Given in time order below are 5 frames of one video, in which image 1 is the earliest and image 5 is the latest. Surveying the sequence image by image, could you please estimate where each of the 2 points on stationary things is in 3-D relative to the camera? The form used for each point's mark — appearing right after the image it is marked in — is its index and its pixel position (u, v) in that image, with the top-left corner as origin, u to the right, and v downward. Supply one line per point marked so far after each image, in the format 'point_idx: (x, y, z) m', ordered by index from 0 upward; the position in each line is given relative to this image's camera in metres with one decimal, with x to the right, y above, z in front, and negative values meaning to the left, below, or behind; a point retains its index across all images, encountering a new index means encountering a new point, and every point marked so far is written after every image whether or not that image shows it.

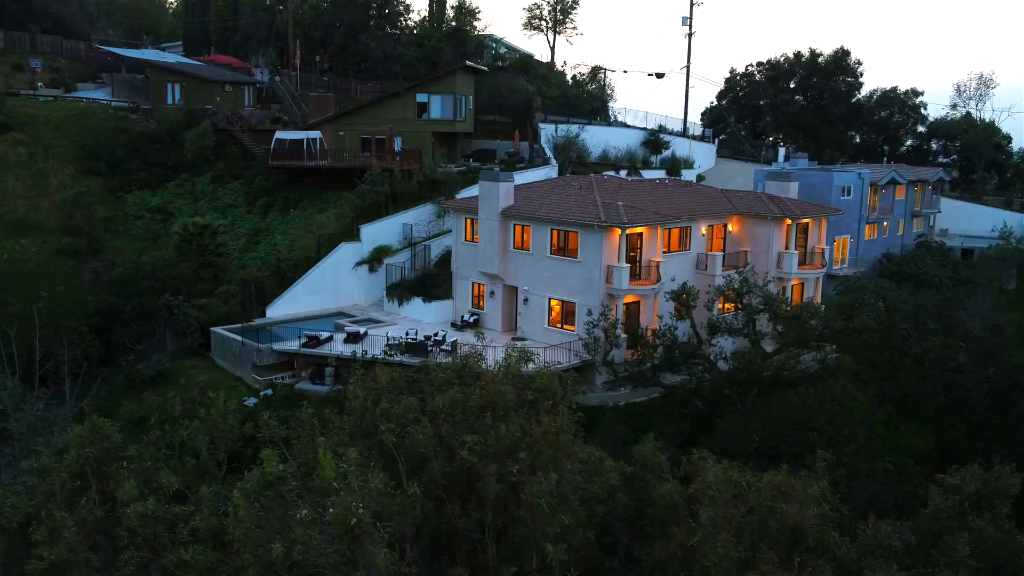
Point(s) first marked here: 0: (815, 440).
0: (+6.8, -3.4, +17.6) m
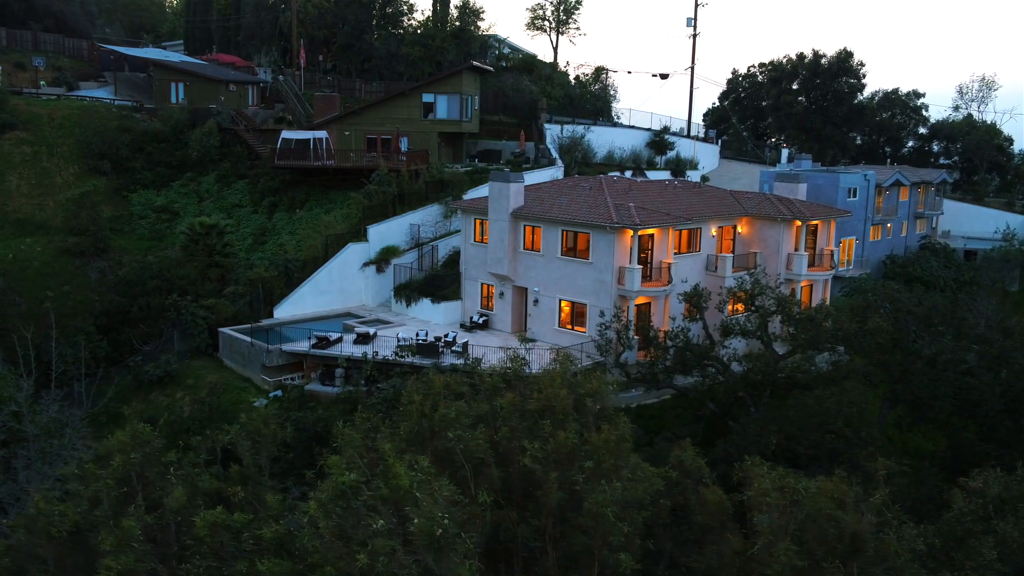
0: (+7.2, -3.5, +17.5) m
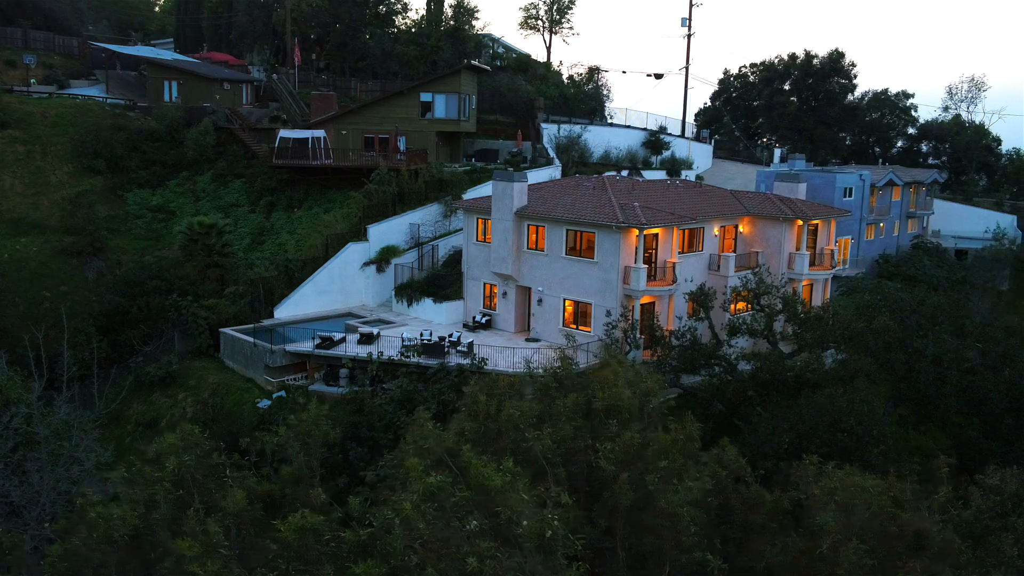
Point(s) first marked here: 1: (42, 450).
0: (+7.5, -3.5, +17.6) m
1: (-8.4, -2.9, +14.0) m
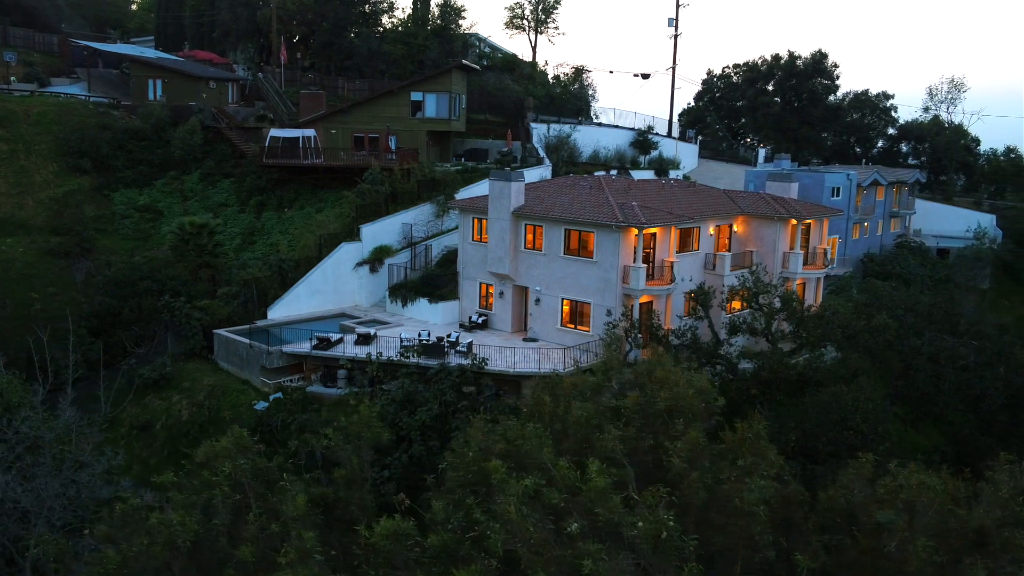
0: (+7.6, -3.4, +17.7) m
1: (-8.1, -2.9, +13.7) m
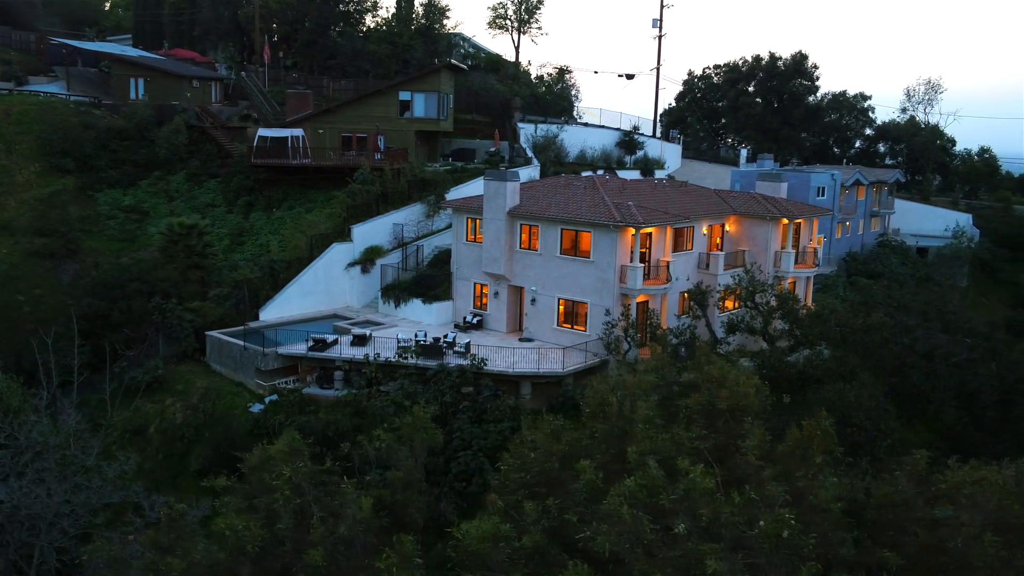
0: (+7.8, -3.4, +17.9) m
1: (-7.9, -3.0, +13.5) m
